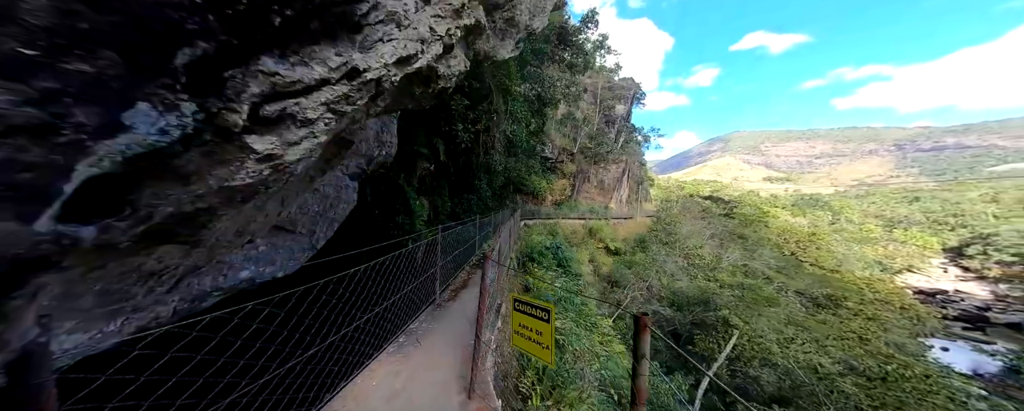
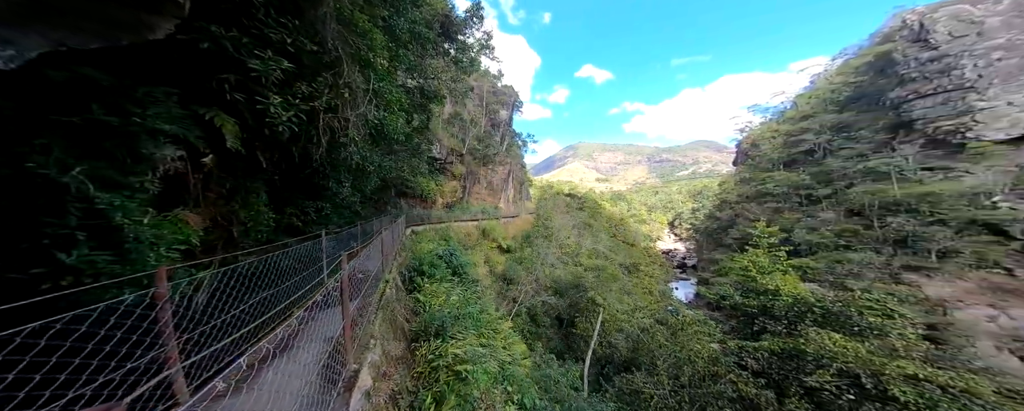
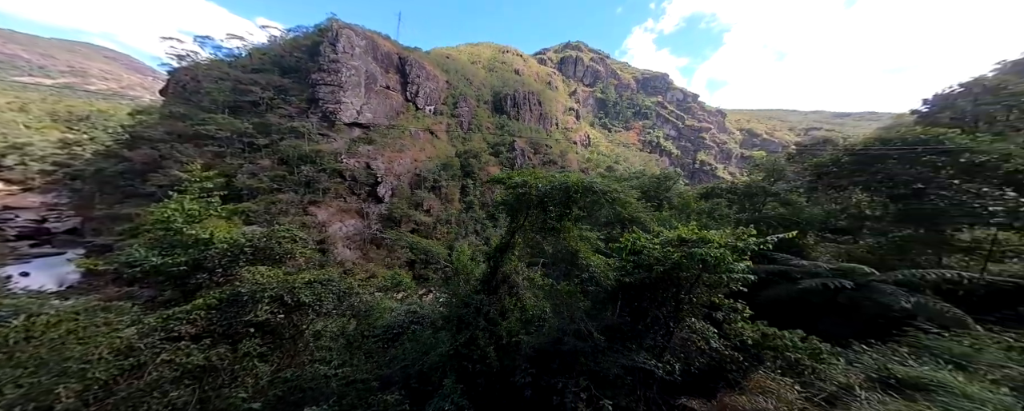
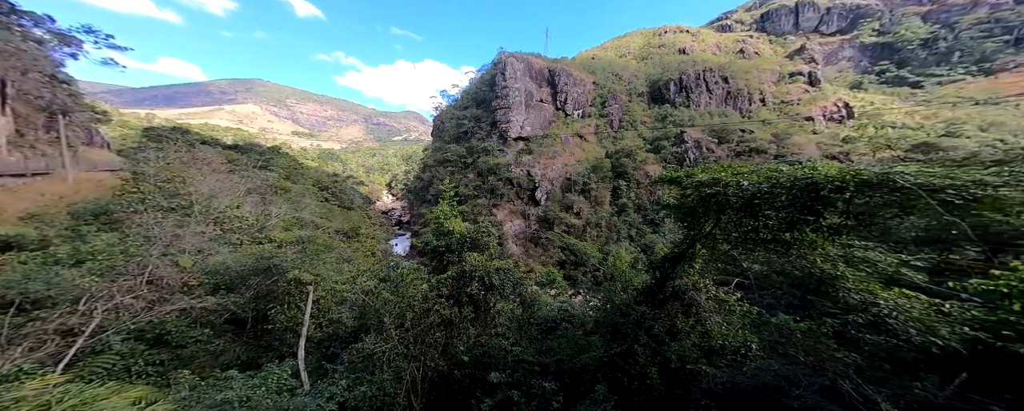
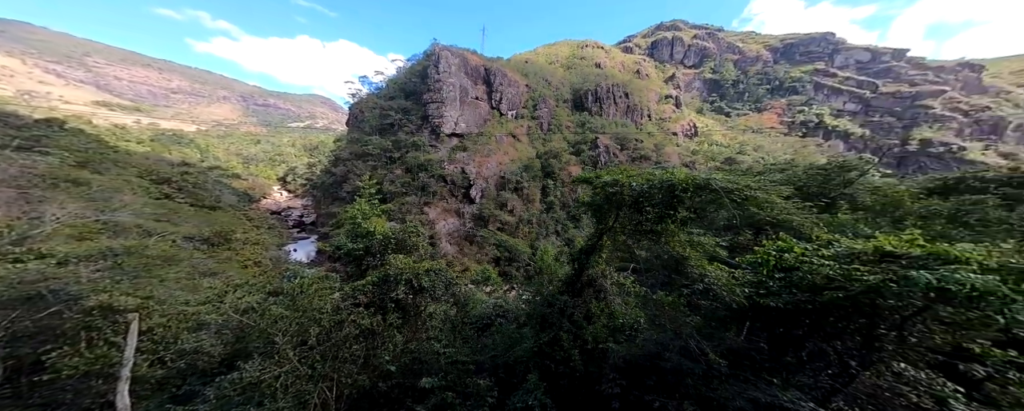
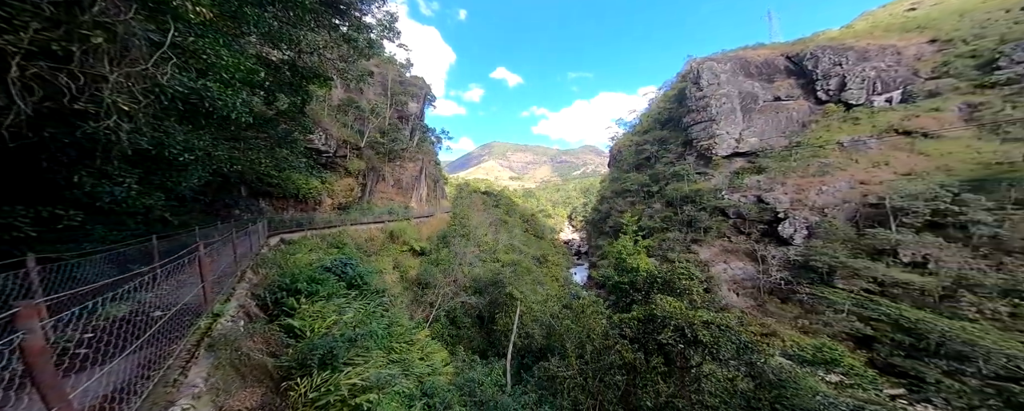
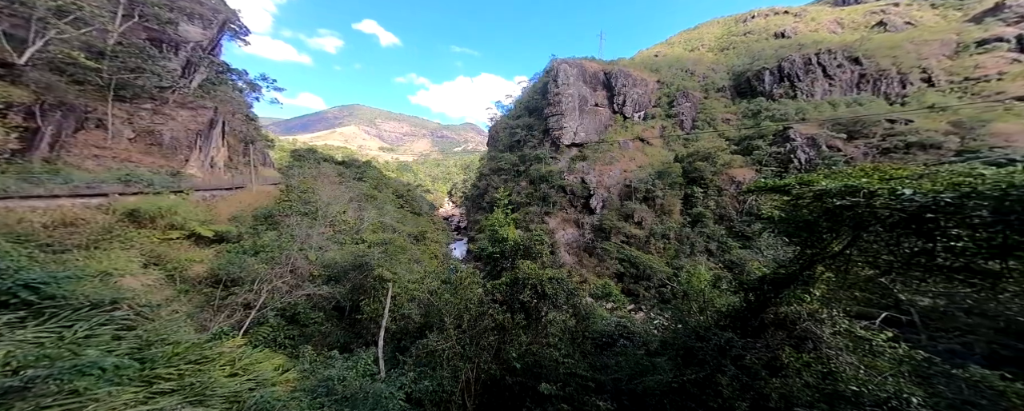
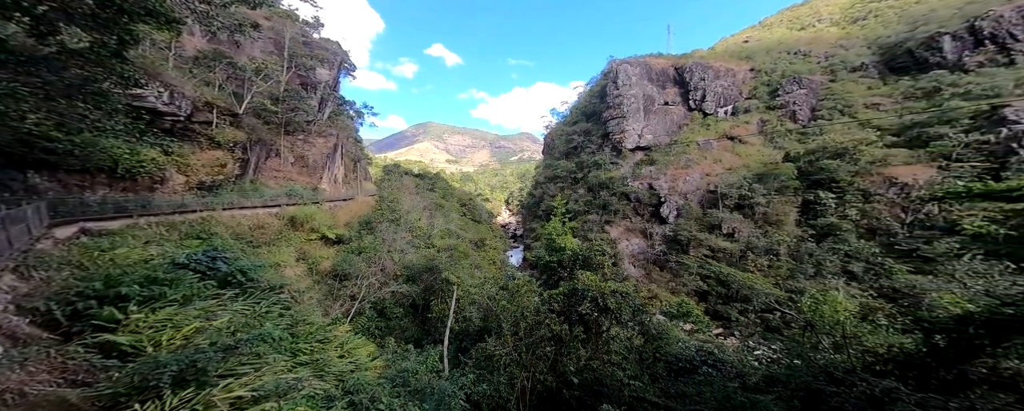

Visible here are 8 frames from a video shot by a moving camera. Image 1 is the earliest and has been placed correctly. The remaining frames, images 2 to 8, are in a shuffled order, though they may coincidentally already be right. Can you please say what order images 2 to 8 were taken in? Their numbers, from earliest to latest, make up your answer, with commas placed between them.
2, 6, 8, 7, 4, 5, 3
